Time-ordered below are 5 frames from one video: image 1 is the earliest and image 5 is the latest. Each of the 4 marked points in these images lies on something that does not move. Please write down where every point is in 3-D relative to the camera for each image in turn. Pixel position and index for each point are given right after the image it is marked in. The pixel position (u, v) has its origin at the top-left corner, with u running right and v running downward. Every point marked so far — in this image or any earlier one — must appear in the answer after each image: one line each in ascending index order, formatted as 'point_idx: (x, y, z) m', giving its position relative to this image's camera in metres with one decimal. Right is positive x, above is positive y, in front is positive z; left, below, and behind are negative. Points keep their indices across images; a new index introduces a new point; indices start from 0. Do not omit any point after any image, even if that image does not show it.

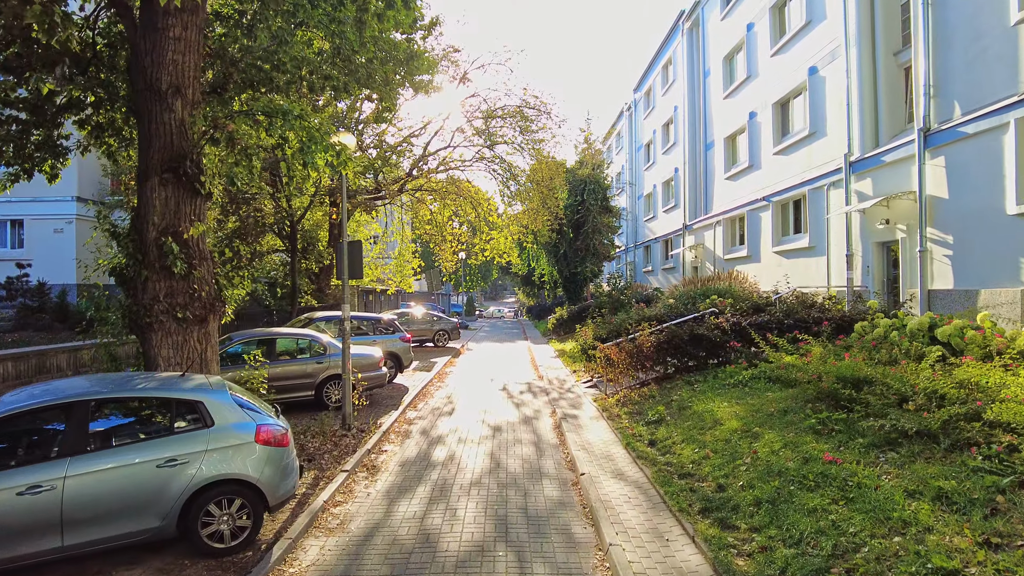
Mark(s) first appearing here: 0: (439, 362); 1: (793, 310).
0: (-1.6, -1.7, +14.9) m
1: (+4.2, -0.3, +9.7) m
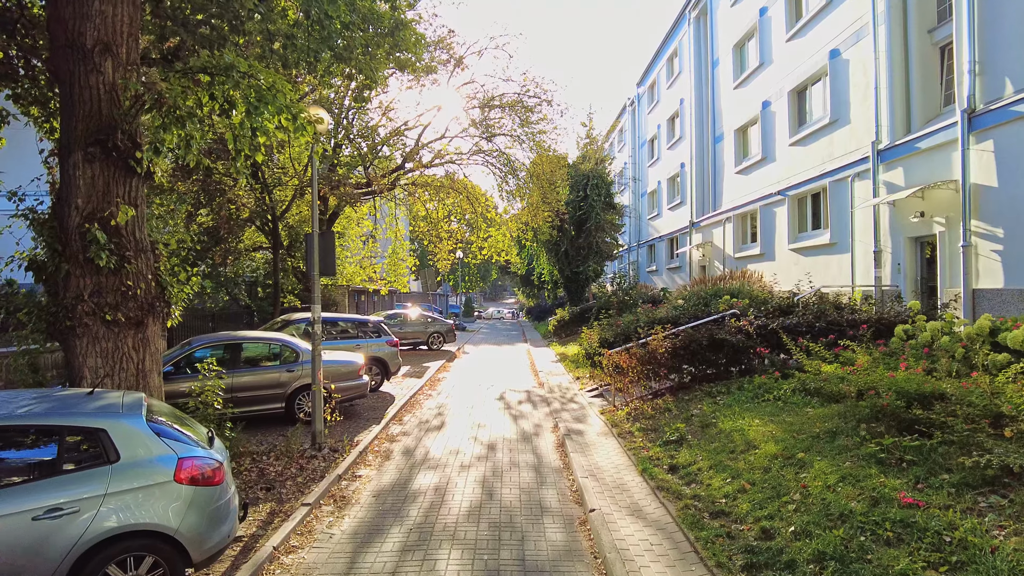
0: (-1.7, -1.7, +13.9) m
1: (+4.1, -0.3, +8.7) m
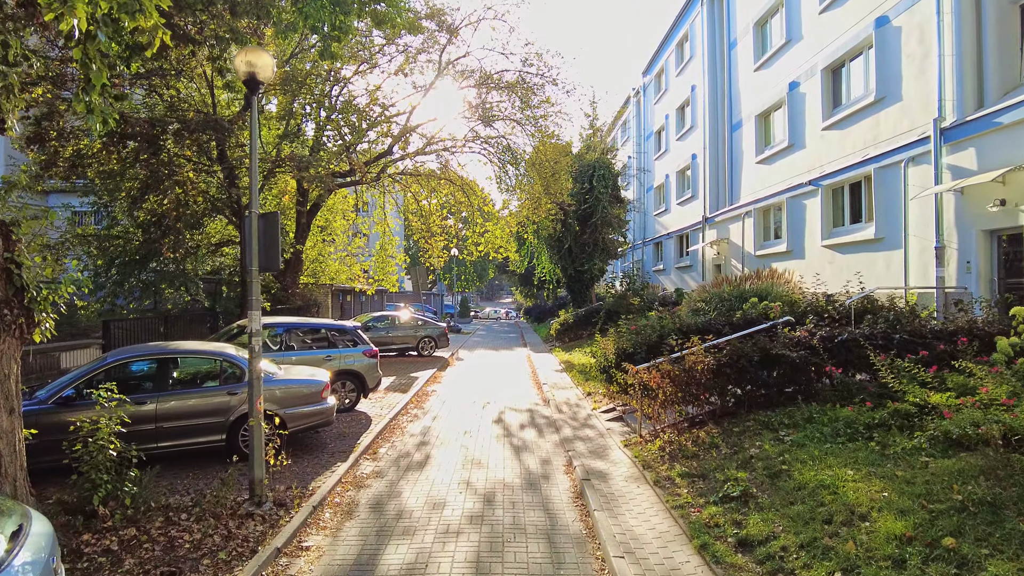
0: (-1.7, -1.7, +12.2) m
1: (+4.2, -0.3, +7.0) m
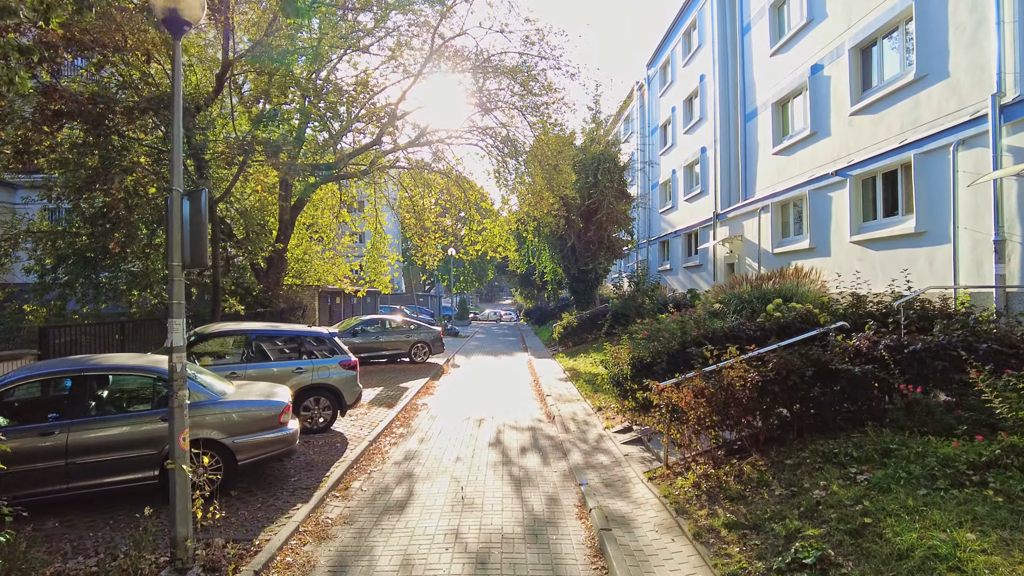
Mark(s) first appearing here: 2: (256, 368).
0: (-1.7, -1.7, +11.0) m
1: (+4.2, -0.3, +5.8) m
2: (-3.0, -0.9, +7.6) m
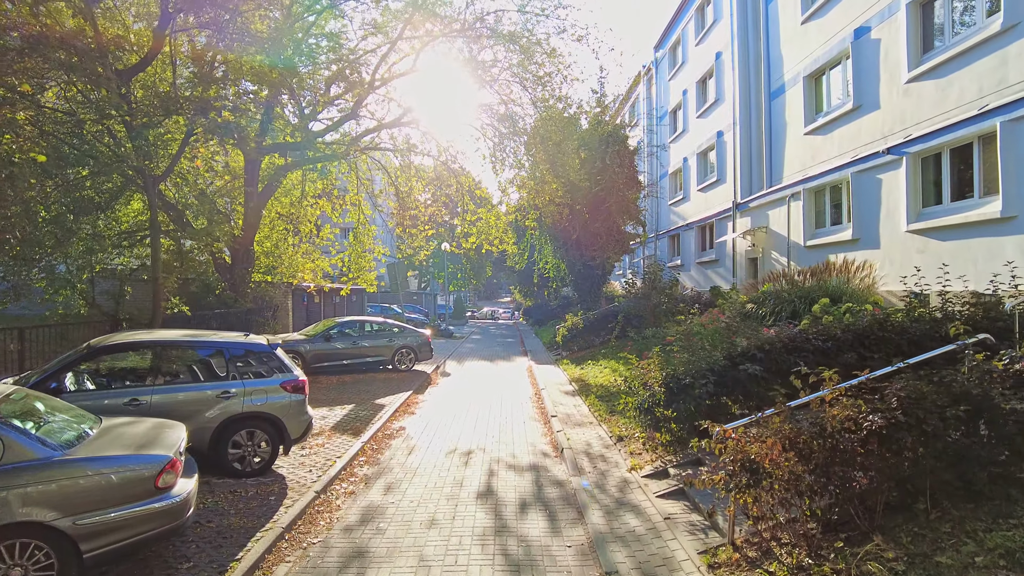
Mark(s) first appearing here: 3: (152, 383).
0: (-1.7, -1.7, +9.1) m
1: (+4.1, -0.3, +3.9) m
2: (-3.0, -0.9, +5.7) m
3: (-3.2, -0.8, +5.8) m
